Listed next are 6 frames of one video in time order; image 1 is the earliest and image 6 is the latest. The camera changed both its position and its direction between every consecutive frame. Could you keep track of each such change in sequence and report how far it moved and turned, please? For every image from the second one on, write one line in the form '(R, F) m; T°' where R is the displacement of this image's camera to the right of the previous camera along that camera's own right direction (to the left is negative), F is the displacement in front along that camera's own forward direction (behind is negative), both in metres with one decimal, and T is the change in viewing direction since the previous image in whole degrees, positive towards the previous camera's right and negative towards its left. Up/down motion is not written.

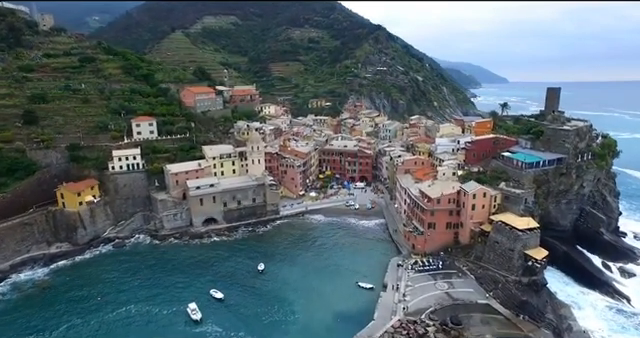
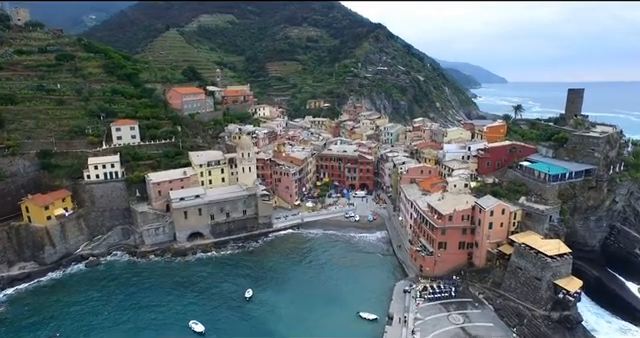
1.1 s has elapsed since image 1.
(+0.3, +5.8) m; 0°
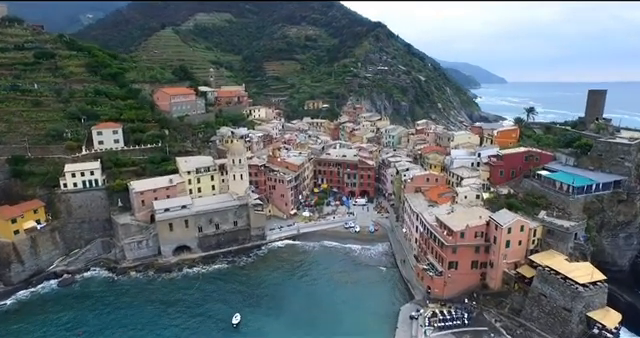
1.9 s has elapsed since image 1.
(+0.2, +4.6) m; 0°
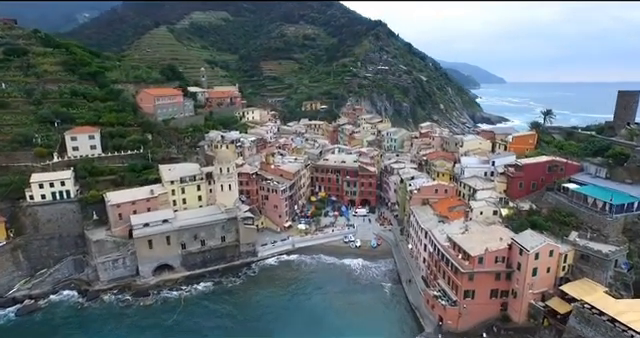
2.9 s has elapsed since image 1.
(+0.2, +5.3) m; 0°
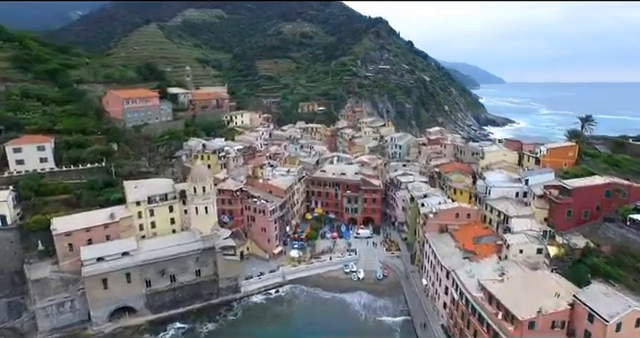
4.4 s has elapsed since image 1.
(+0.3, +8.8) m; 0°
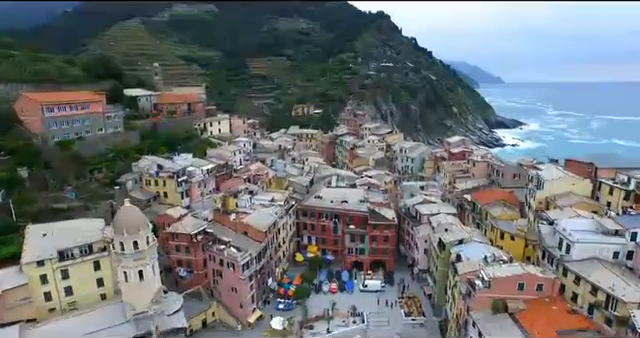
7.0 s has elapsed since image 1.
(+0.4, +14.1) m; 0°
